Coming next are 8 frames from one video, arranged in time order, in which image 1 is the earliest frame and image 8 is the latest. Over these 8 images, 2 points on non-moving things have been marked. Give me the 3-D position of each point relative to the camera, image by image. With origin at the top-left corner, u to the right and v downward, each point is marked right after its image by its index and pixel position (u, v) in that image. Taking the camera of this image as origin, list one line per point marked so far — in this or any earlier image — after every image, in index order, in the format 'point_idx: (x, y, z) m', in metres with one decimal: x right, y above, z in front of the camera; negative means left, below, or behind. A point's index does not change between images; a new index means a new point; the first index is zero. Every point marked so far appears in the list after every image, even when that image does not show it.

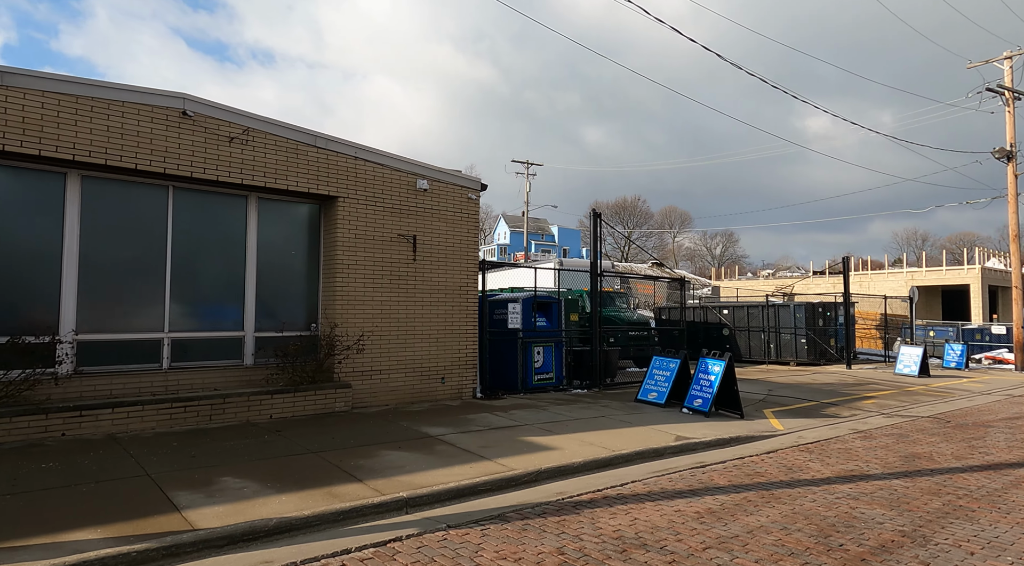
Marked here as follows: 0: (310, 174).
0: (-2.8, +1.5, +9.0) m
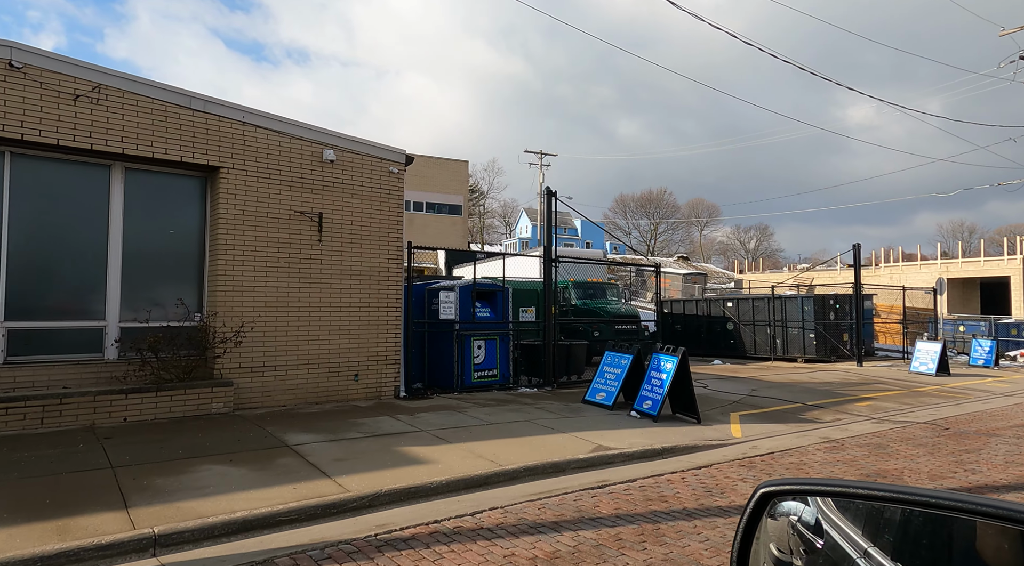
0: (-3.9, +1.7, +7.9) m
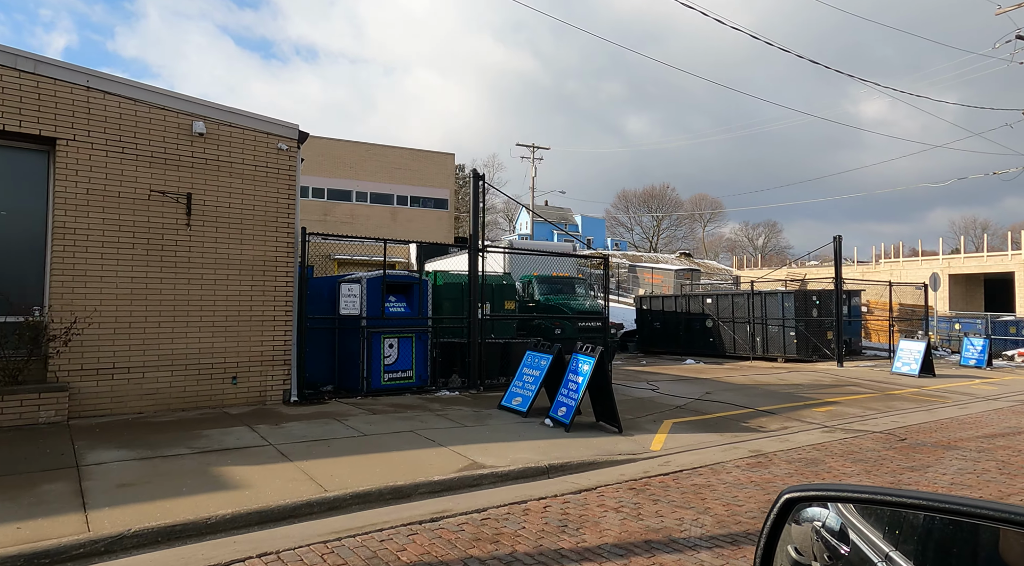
0: (-5.2, +1.8, +6.8) m
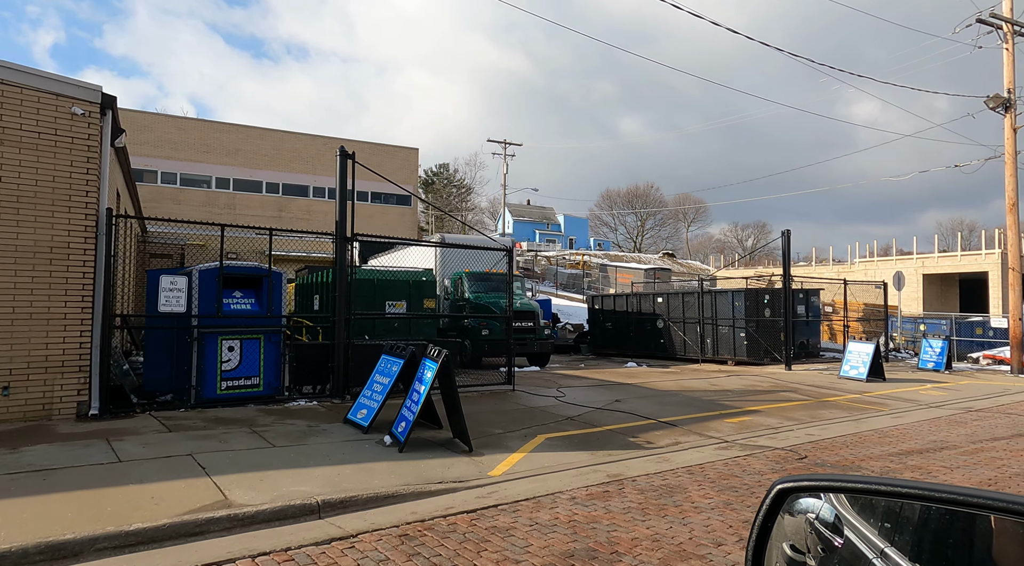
0: (-7.0, +1.9, +5.5) m
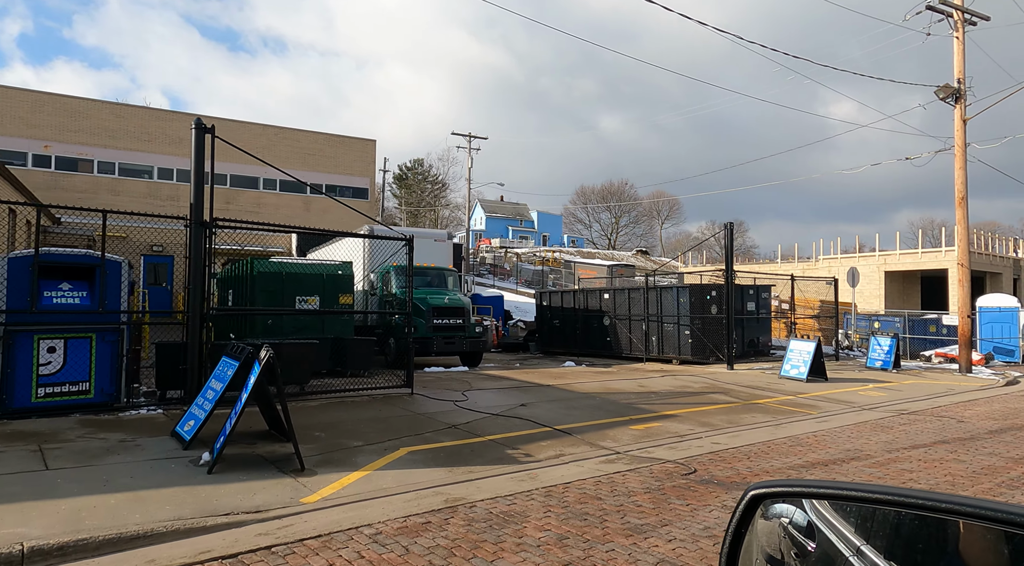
0: (-8.4, +2.0, +4.2) m
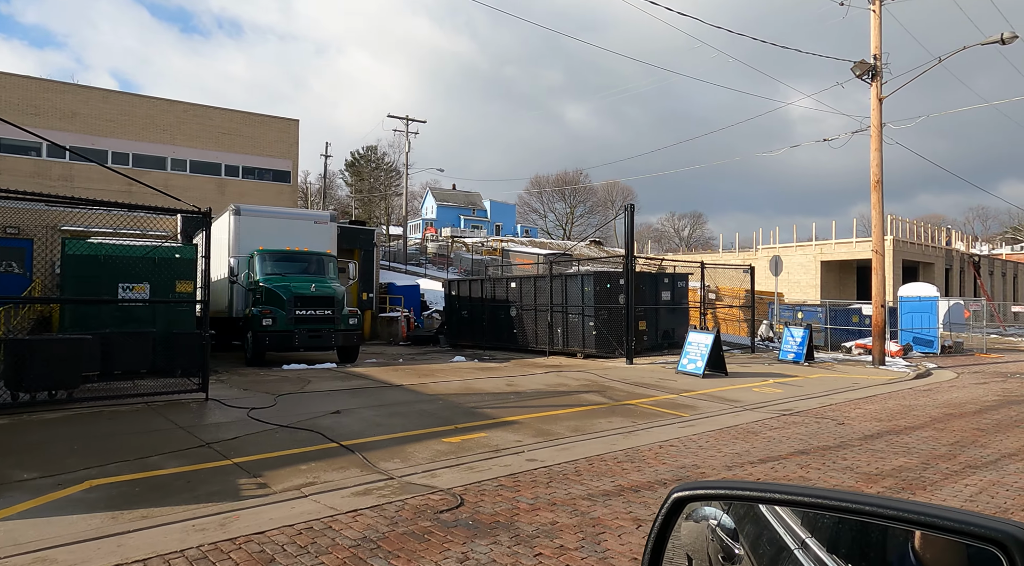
0: (-10.5, +2.1, +2.0) m
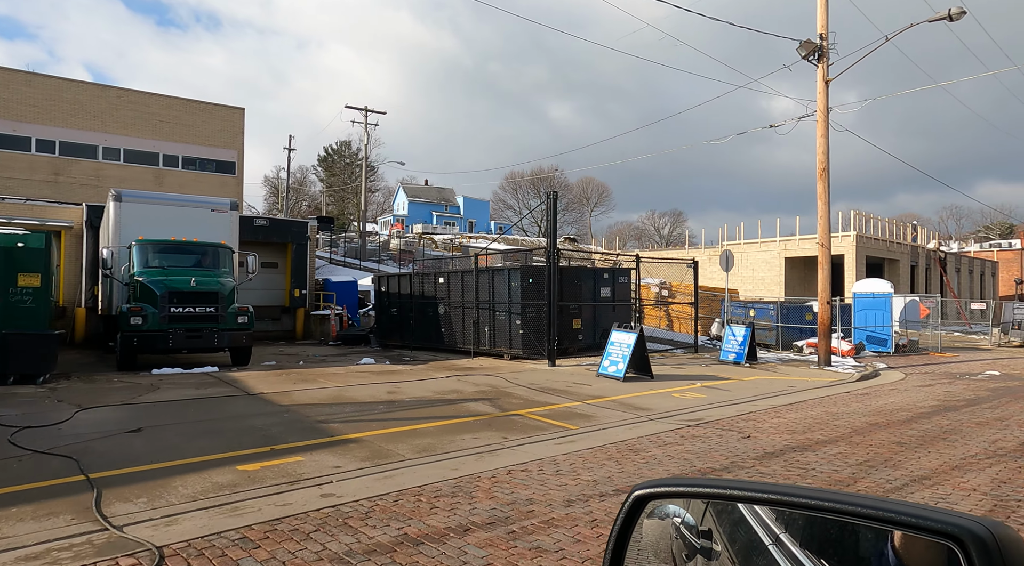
0: (-12.2, +2.2, +0.3) m
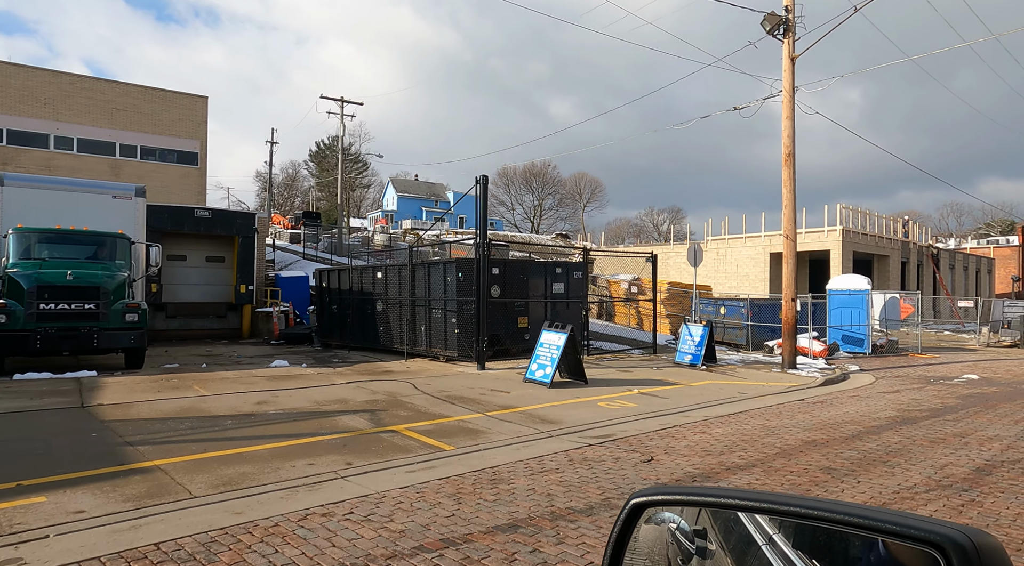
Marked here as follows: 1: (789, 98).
0: (-13.8, +2.2, -1.2) m
1: (+7.7, +5.0, +18.4) m
